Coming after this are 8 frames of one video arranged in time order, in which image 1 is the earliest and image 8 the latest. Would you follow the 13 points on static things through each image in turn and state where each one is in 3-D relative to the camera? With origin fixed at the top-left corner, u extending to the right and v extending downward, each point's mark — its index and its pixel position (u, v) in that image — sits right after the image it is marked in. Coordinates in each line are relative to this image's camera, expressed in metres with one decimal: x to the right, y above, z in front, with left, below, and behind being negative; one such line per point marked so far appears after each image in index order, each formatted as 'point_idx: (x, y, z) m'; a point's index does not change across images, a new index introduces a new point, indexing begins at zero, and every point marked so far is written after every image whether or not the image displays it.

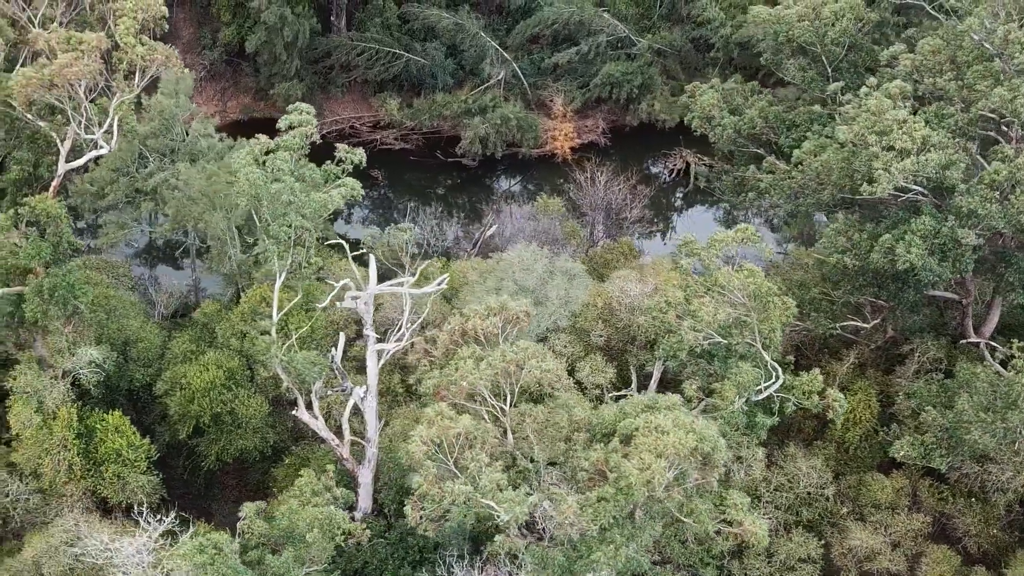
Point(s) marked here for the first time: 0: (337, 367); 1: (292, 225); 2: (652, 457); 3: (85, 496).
0: (-4.2, -1.9, +16.7) m
1: (-4.8, +1.4, +15.7) m
2: (+2.4, -2.9, +11.8) m
3: (-11.0, -5.3, +17.6) m
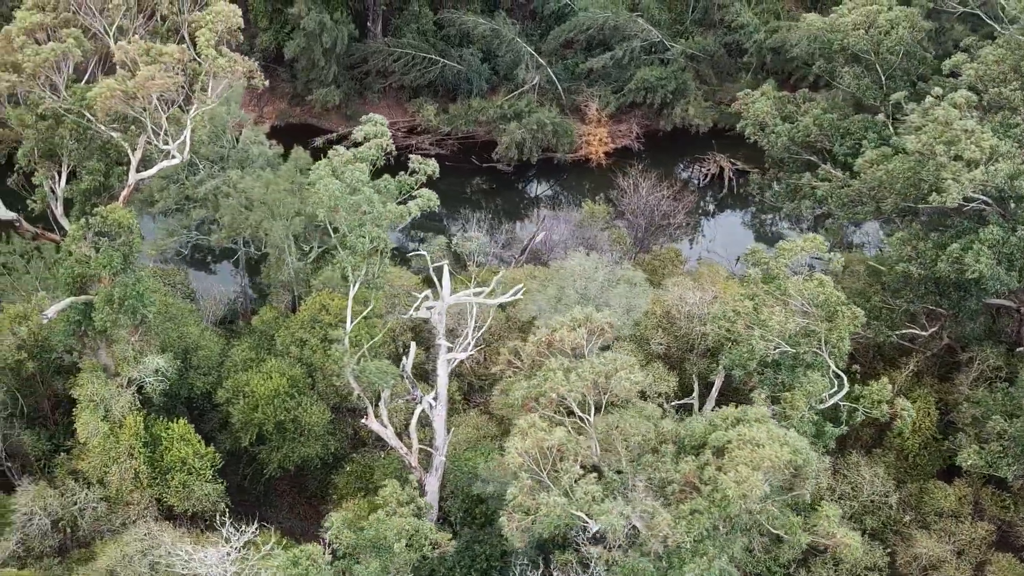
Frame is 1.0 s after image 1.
0: (-2.5, -2.1, +16.7) m
1: (-3.2, +1.2, +15.8) m
2: (+4.1, -3.1, +11.8) m
3: (-9.3, -5.5, +17.7) m
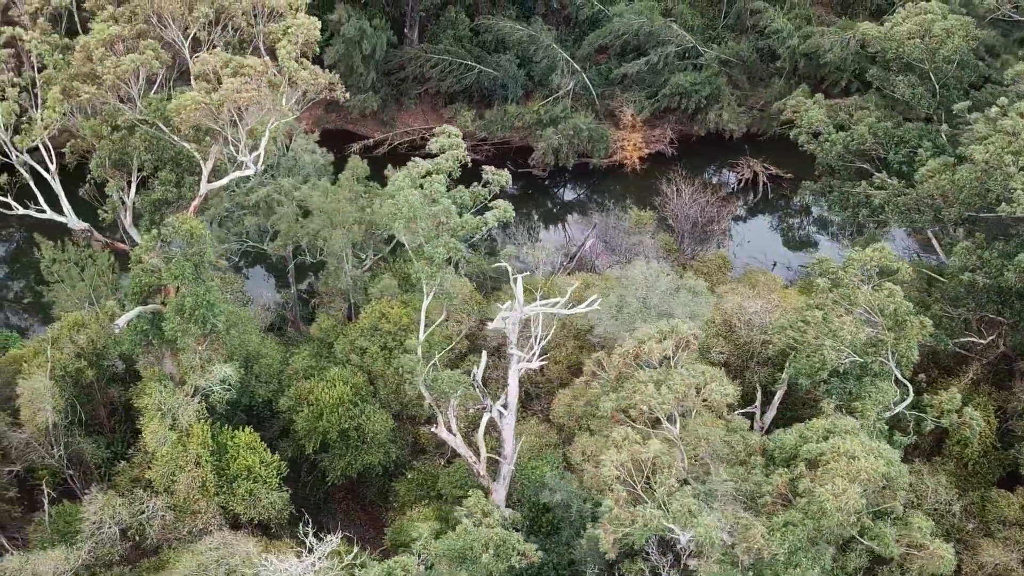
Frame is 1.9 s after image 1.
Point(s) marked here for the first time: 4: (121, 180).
0: (-0.8, -2.4, +16.8) m
1: (-1.4, +0.9, +15.9) m
2: (+5.8, -3.3, +11.9) m
3: (-7.6, -5.8, +17.8) m
4: (-9.6, +2.7, +17.1) m
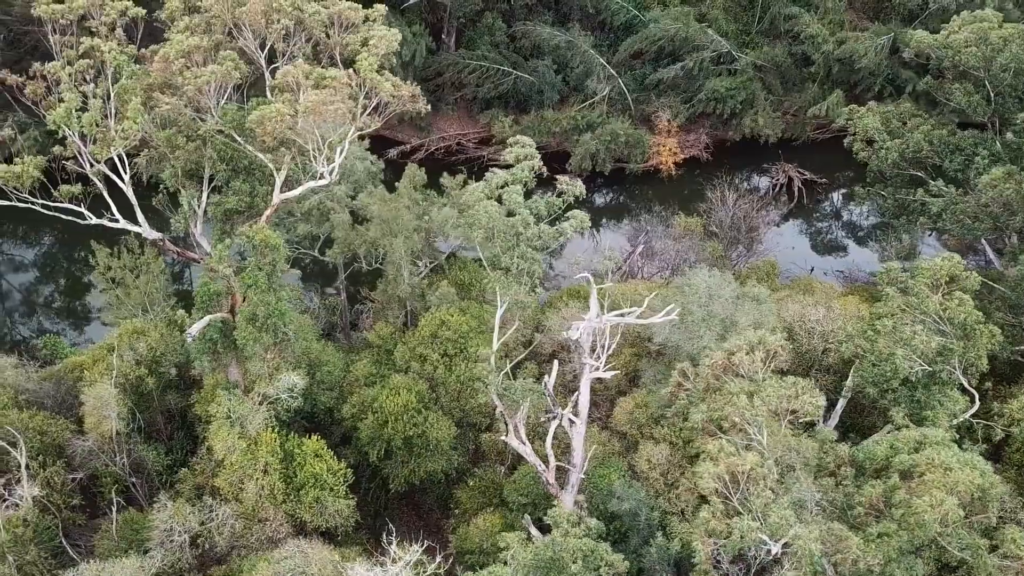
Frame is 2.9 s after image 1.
0: (+0.9, -2.6, +16.9) m
1: (+0.3, +0.7, +15.9) m
2: (+7.5, -3.6, +12.0) m
3: (-5.9, -6.0, +17.9) m
4: (-7.9, +2.4, +17.2) m
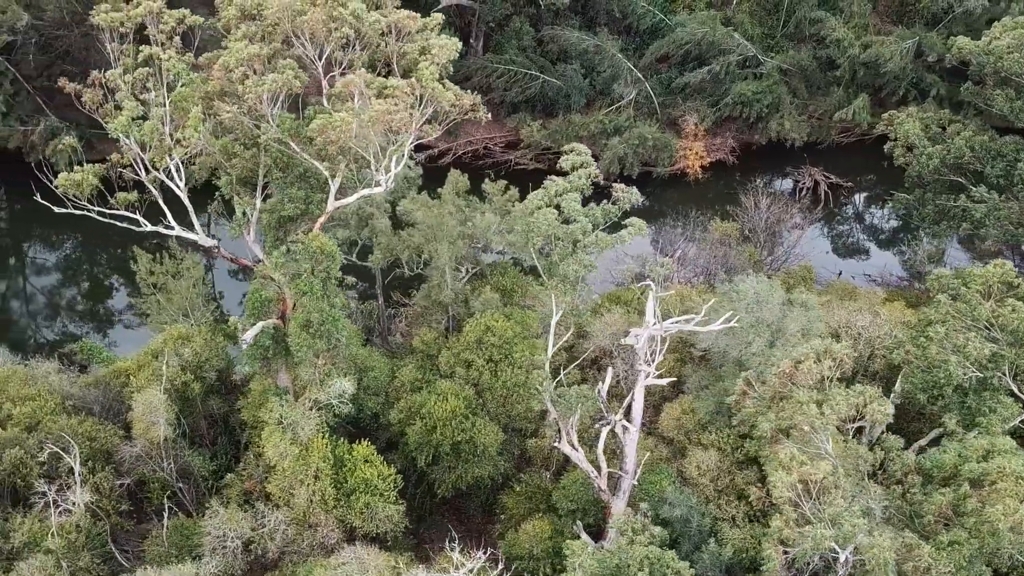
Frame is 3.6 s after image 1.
0: (+2.3, -2.7, +16.9) m
1: (+1.6, +0.5, +16.0) m
2: (+8.8, -3.7, +12.0) m
3: (-4.6, -6.1, +17.9) m
4: (-6.6, +2.3, +17.2) m
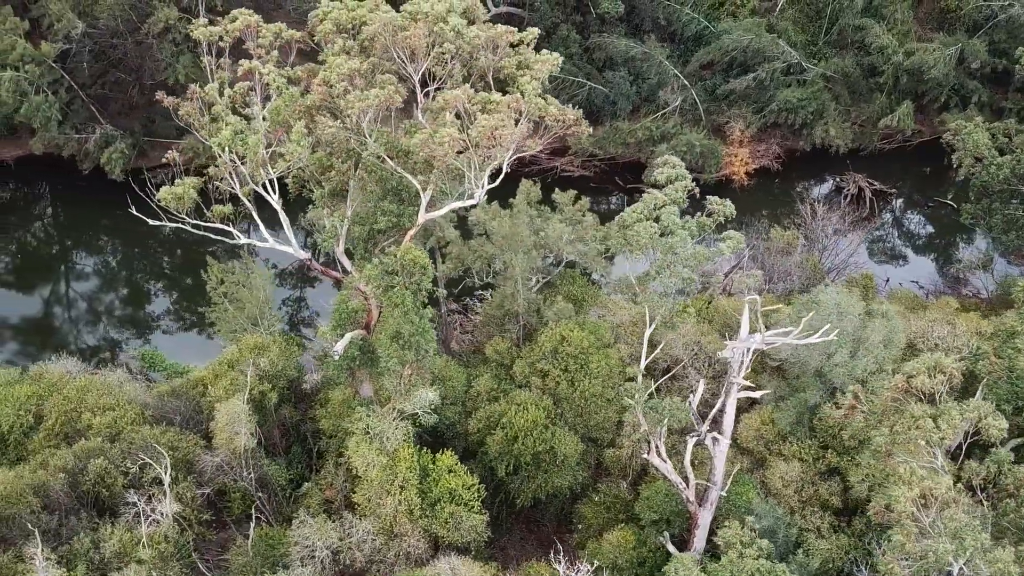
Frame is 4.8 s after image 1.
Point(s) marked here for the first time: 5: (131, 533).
0: (+4.5, -3.0, +17.0) m
1: (+3.9, +0.2, +16.1) m
2: (+11.1, -4.0, +12.1) m
3: (-2.3, -6.4, +18.0) m
4: (-4.3, +2.0, +17.3) m
5: (-9.6, -6.2, +17.4) m
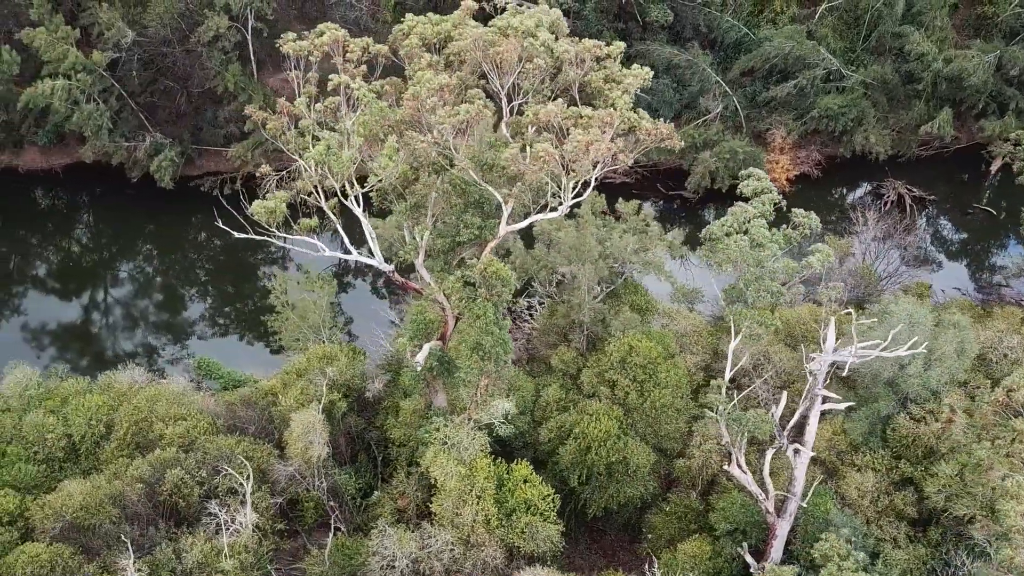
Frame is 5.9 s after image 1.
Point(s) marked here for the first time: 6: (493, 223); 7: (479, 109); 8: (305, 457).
0: (+6.5, -3.3, +17.1) m
1: (+5.9, -0.1, +16.2) m
2: (+13.1, -4.3, +12.2) m
3: (-0.3, -6.7, +18.1) m
4: (-2.3, +1.7, +17.4) m
5: (-7.6, -6.5, +17.5) m
6: (-0.5, +1.6, +17.6) m
7: (-0.8, +4.1, +15.7) m
8: (-5.7, -4.7, +19.1) m
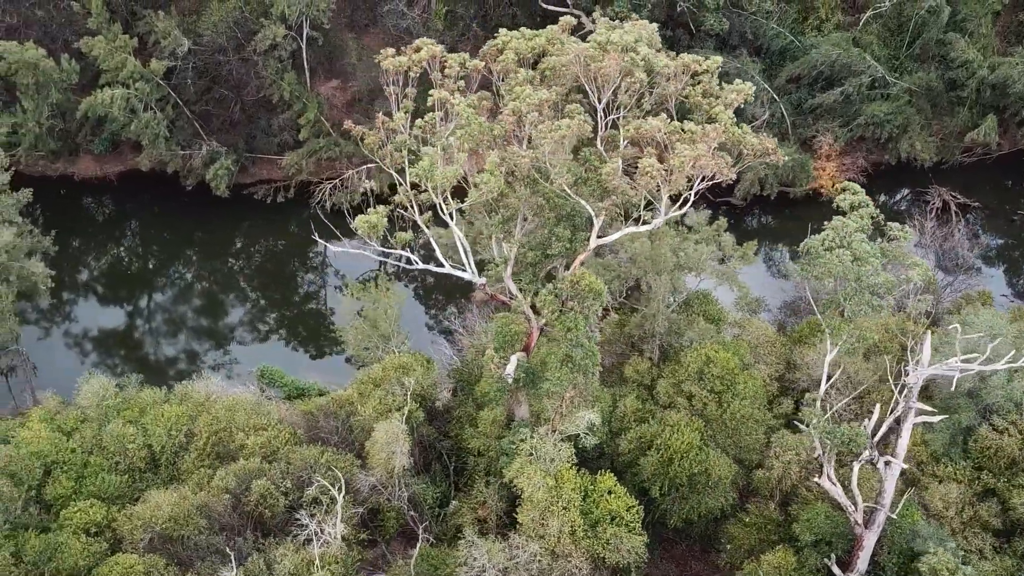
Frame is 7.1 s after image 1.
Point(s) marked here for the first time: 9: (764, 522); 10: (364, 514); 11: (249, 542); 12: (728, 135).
0: (+8.8, -3.7, +17.2) m
1: (+8.2, -0.4, +16.3) m
2: (+15.4, -4.6, +12.3) m
3: (+2.0, -7.1, +18.2) m
4: (0.0, +1.3, +17.5) m
5: (-5.3, -6.8, +17.6) m
6: (+1.8, +1.3, +17.7) m
7: (+1.5, +3.8, +15.8) m
8: (-3.4, -5.0, +19.2) m
9: (+7.2, -6.6, +19.5) m
10: (-4.2, -6.5, +19.9) m
11: (-6.8, -6.7, +18.1) m
12: (+4.9, +3.5, +15.7) m
